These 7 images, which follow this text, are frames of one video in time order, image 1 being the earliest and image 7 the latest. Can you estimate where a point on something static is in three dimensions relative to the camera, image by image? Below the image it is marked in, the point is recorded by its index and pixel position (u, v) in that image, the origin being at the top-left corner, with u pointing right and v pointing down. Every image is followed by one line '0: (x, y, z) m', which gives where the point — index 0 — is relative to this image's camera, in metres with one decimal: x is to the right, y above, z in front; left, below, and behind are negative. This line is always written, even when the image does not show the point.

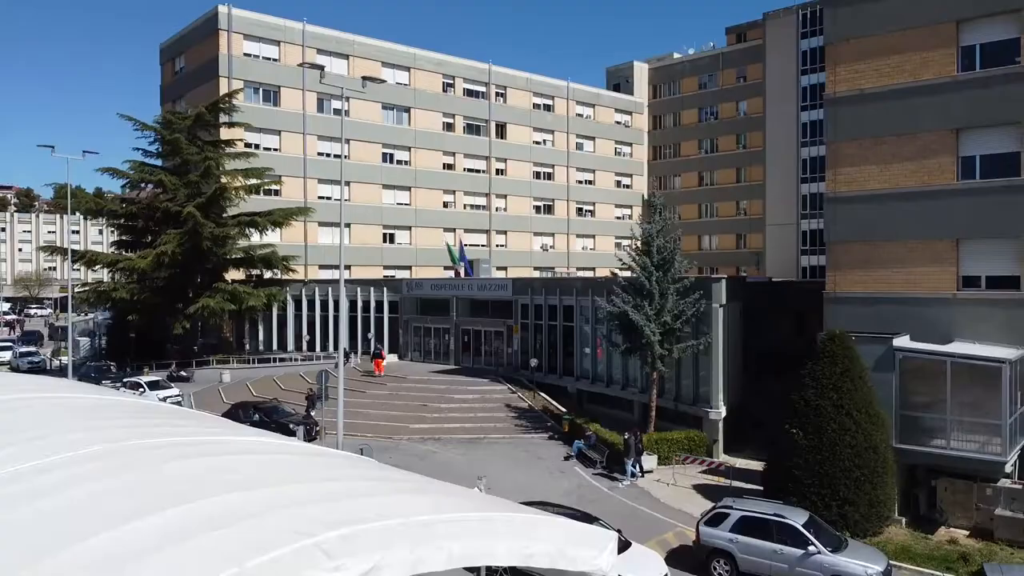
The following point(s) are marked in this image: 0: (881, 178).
0: (+7.2, +2.1, +18.8) m
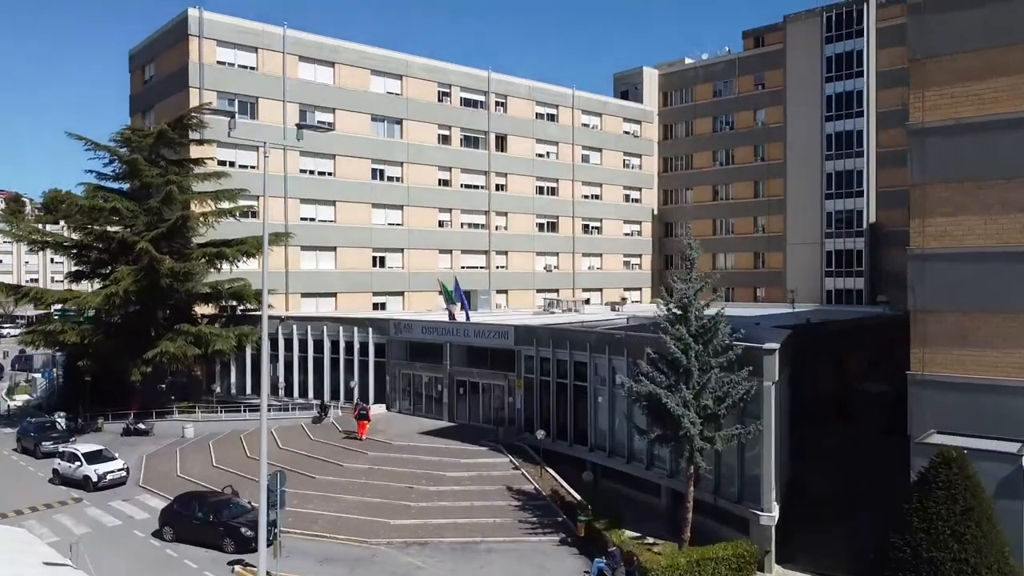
0: (+7.2, +0.9, +14.7) m
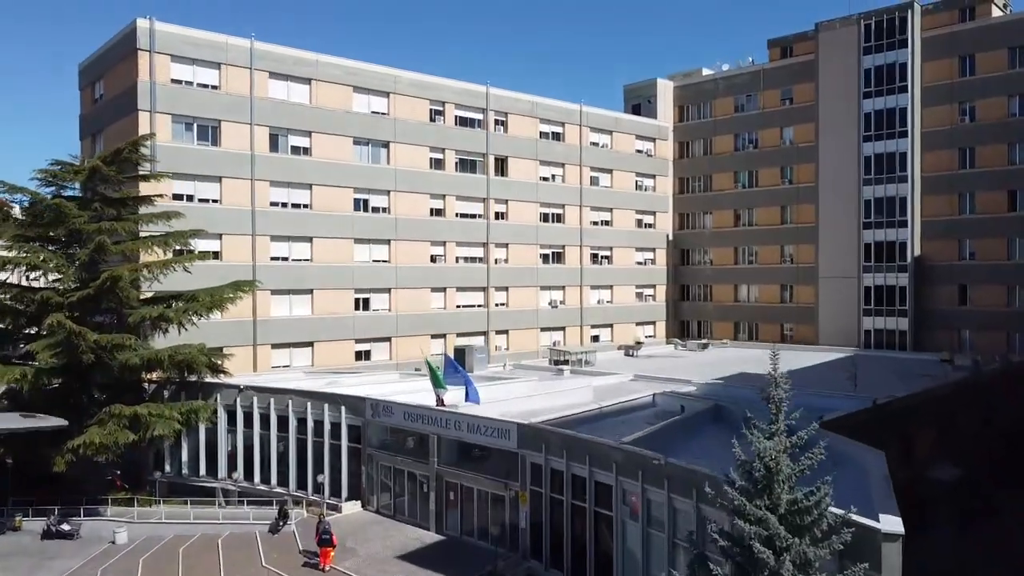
0: (+7.3, -1.0, +9.5) m
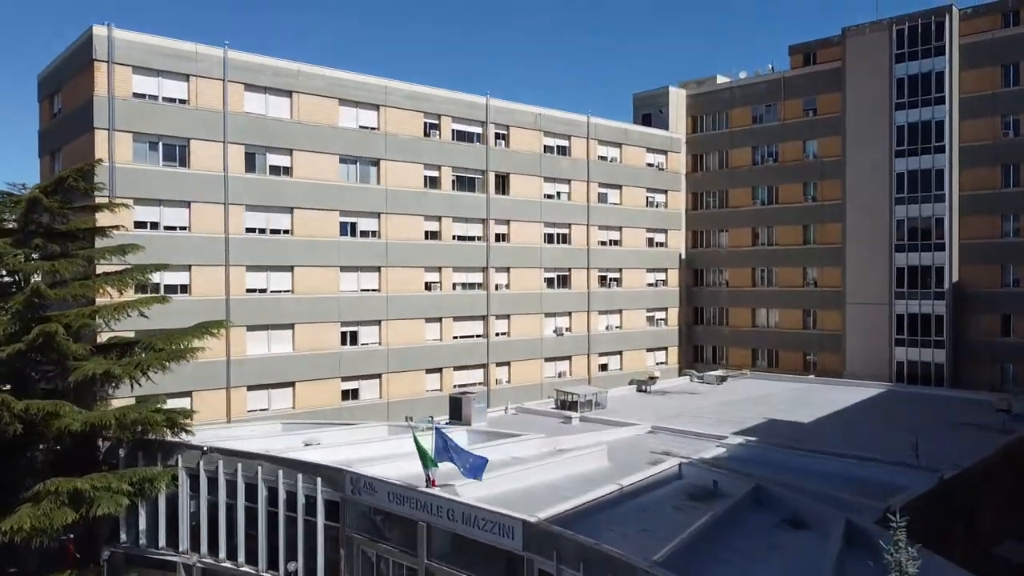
0: (+7.3, -2.2, +5.9) m
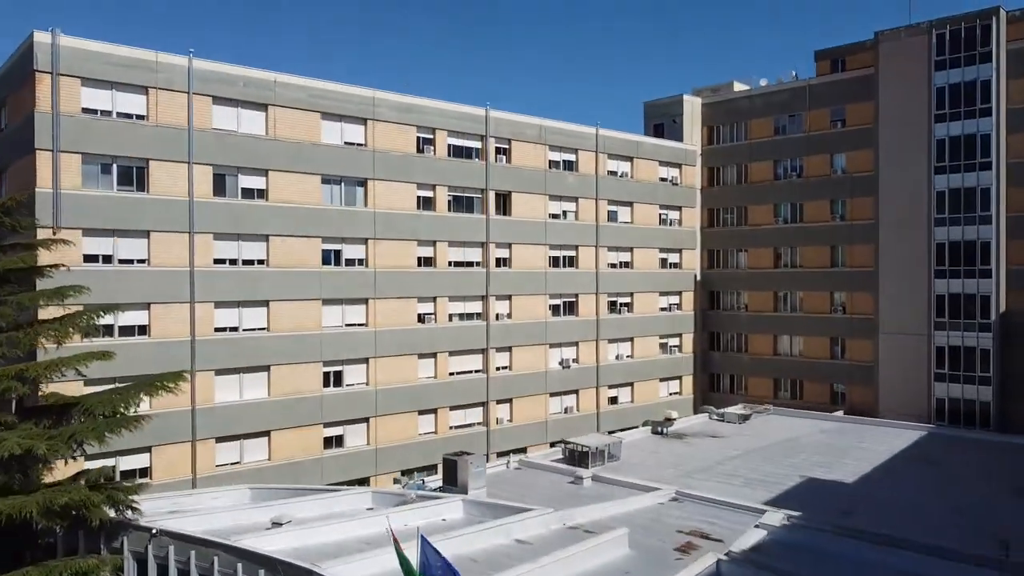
0: (+7.4, -3.4, +2.3) m
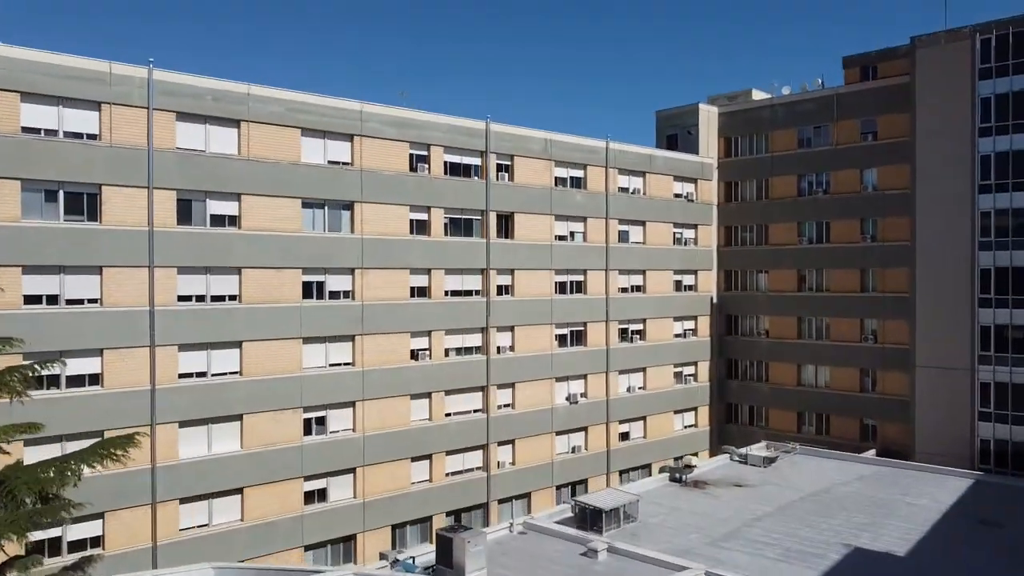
0: (+7.5, -4.4, -1.1) m
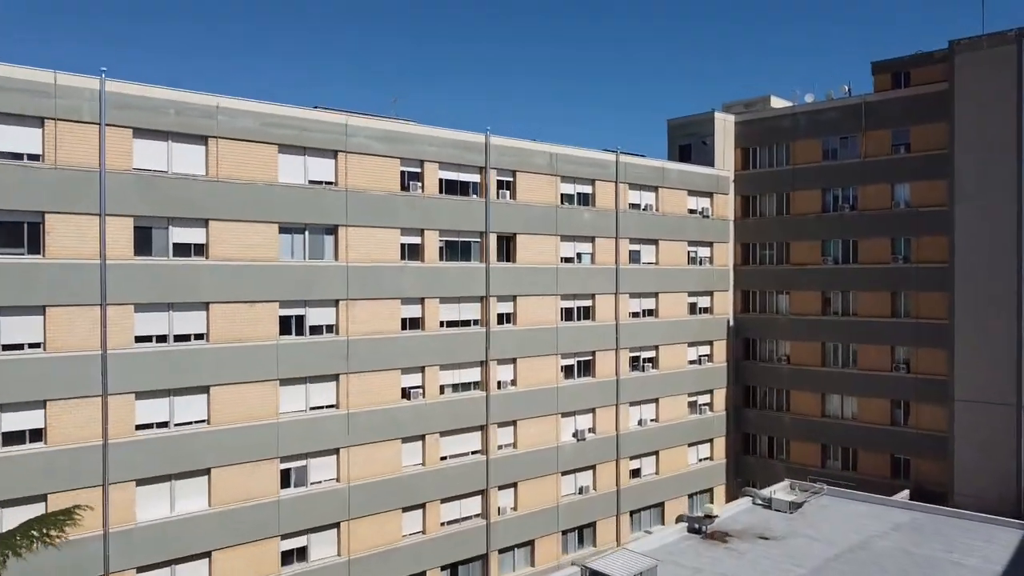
0: (+7.6, -5.4, -4.1) m
